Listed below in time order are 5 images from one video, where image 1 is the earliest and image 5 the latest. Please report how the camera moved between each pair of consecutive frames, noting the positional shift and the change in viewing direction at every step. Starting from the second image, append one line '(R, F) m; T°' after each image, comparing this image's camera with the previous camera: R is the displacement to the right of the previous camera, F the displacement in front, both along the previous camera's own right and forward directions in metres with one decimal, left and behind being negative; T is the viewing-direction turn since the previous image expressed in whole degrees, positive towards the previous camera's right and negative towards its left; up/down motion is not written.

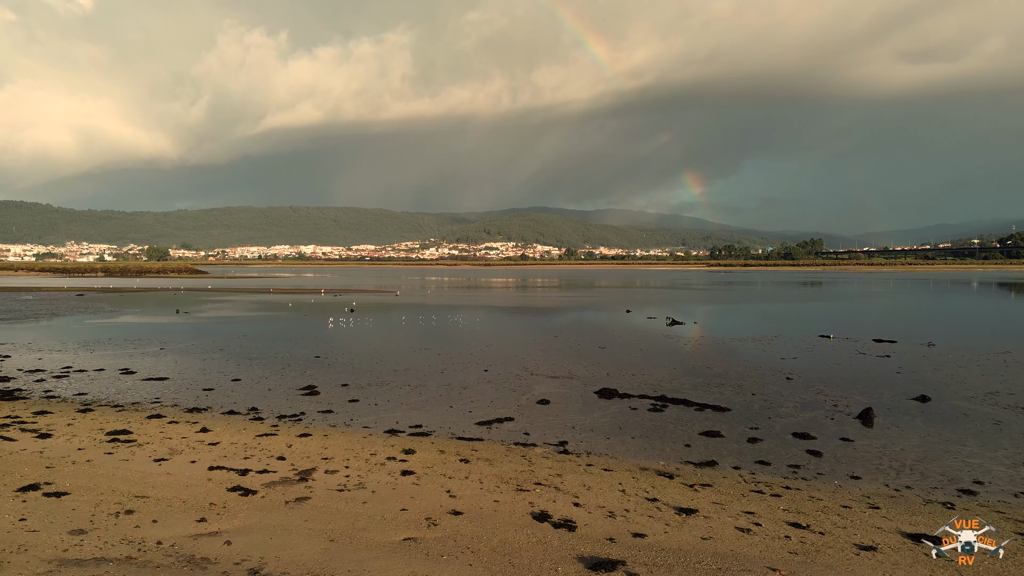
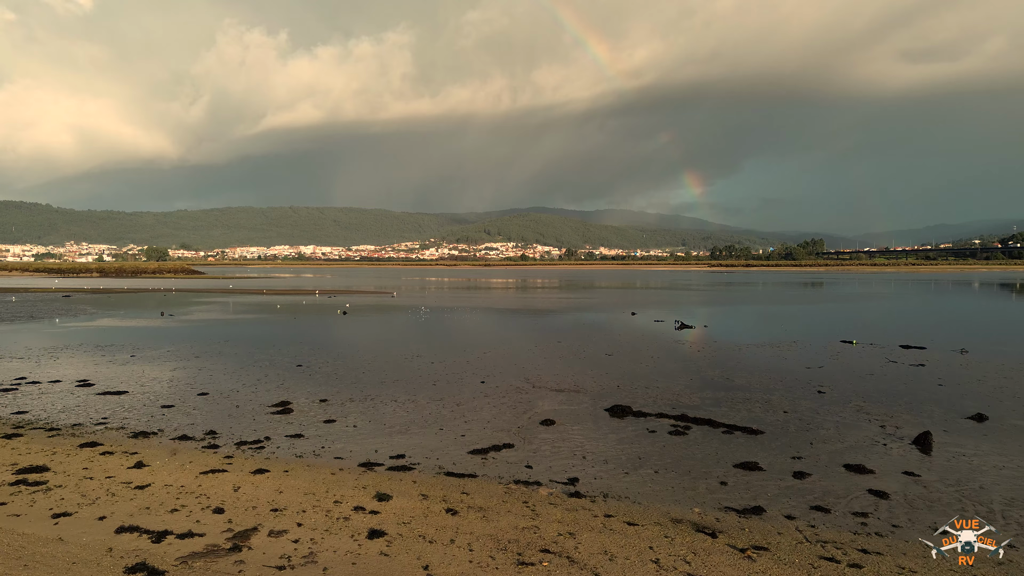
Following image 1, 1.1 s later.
(0.0, +1.1) m; 0°
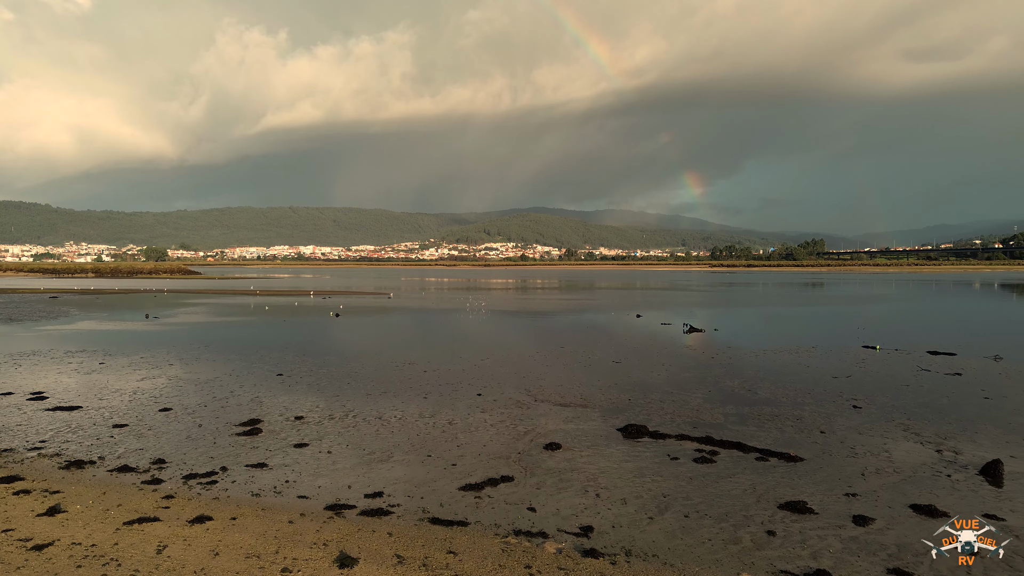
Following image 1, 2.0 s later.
(0.0, +1.0) m; 0°
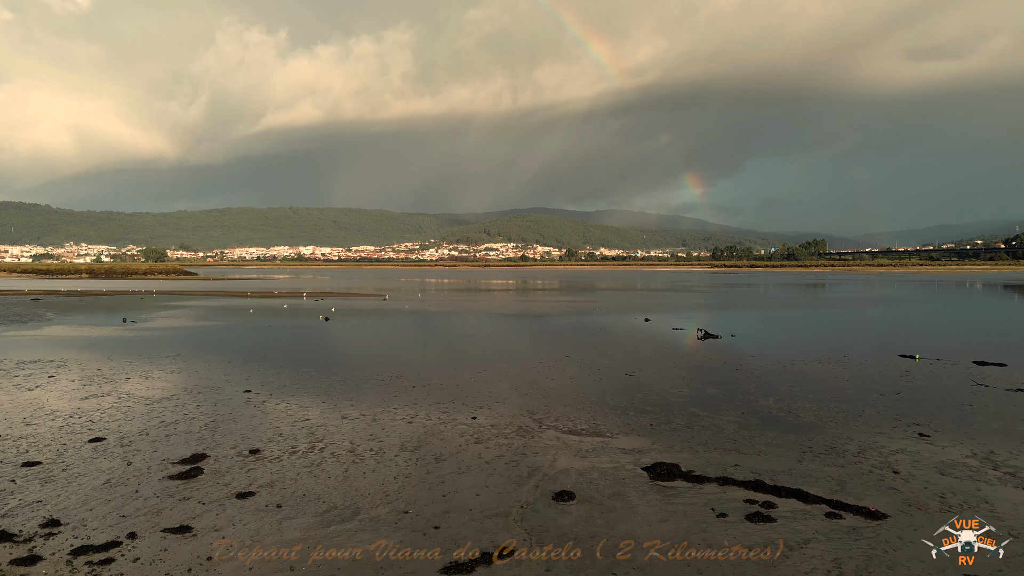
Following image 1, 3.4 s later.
(0.0, +1.4) m; 0°
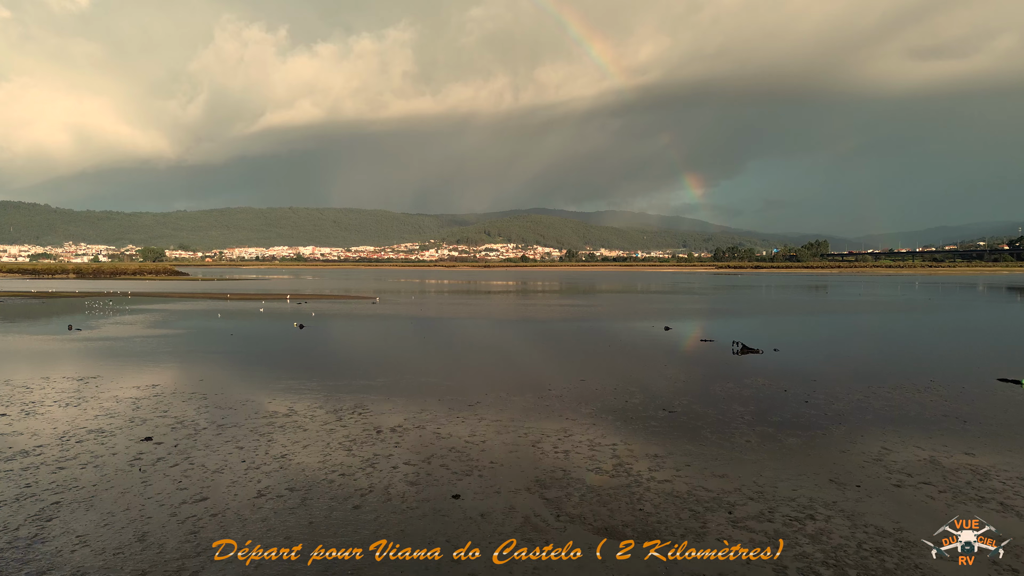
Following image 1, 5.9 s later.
(0.0, +2.7) m; 0°
